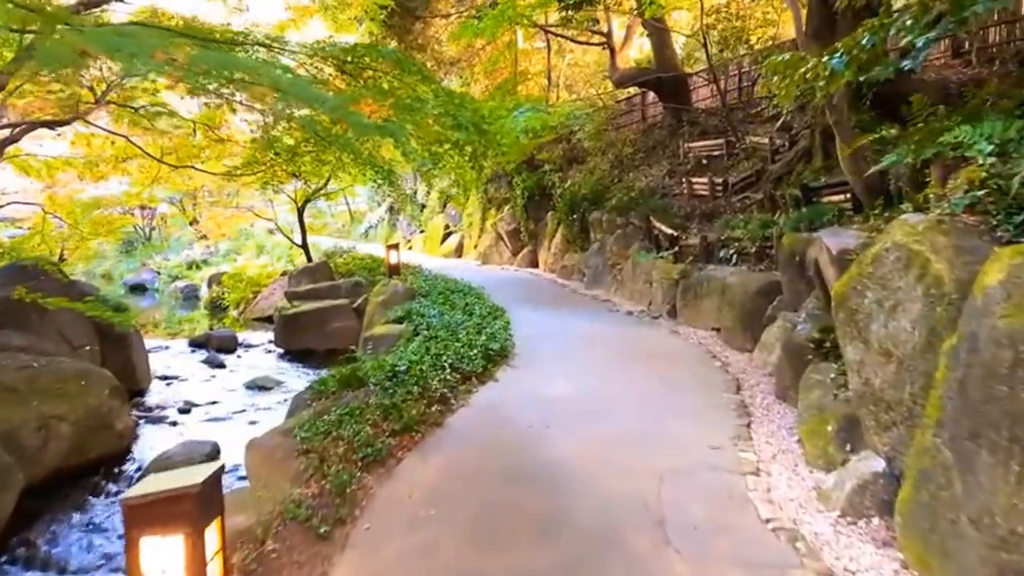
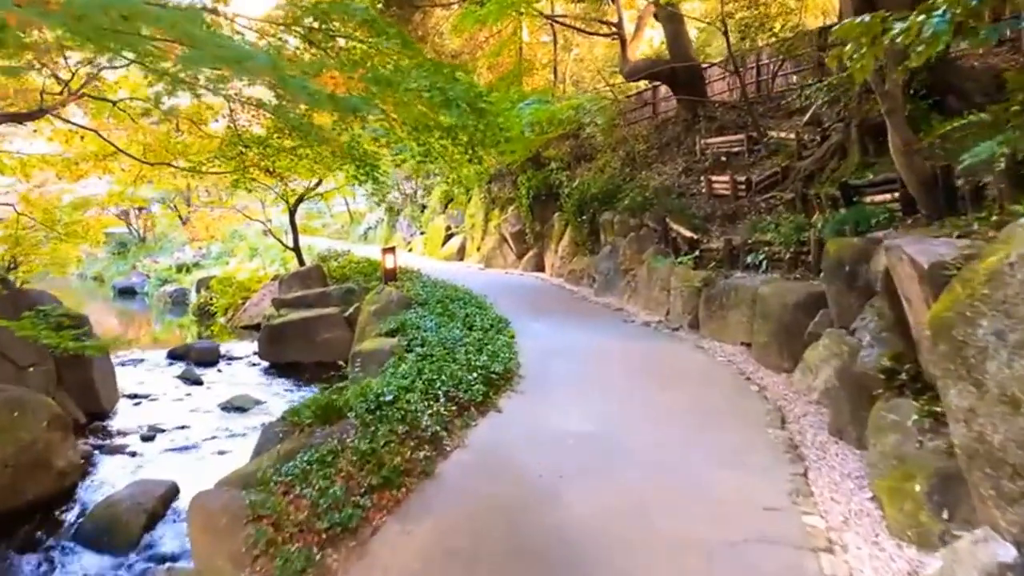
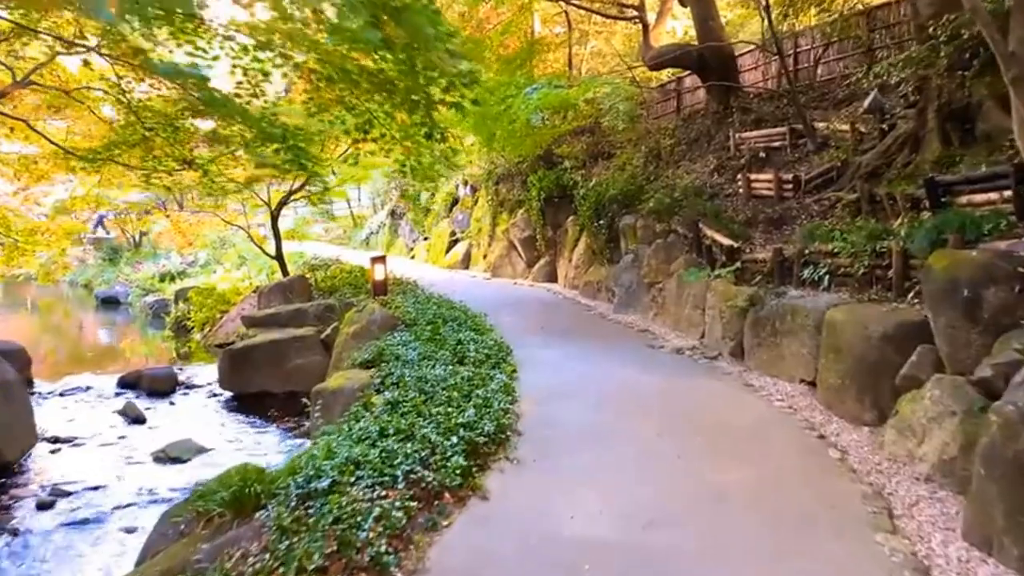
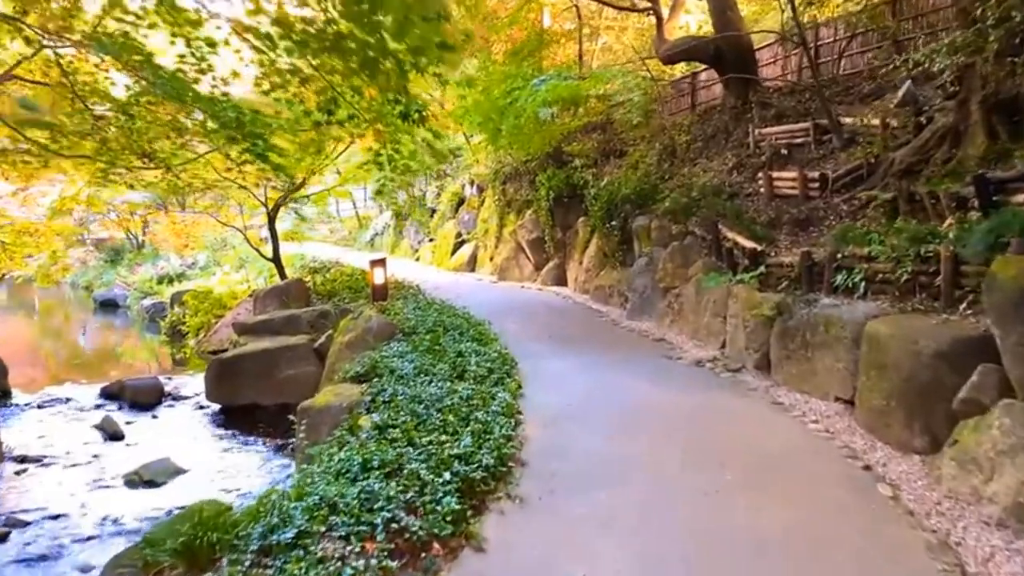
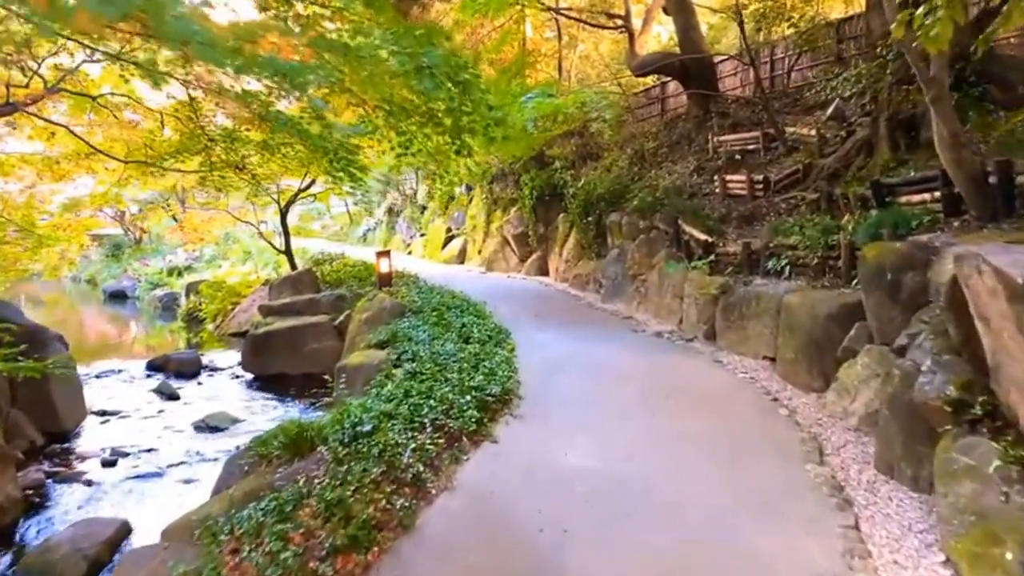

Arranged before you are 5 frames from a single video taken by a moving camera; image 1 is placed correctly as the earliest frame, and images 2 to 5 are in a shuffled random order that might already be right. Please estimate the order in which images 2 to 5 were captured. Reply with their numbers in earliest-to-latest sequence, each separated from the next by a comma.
2, 5, 3, 4
